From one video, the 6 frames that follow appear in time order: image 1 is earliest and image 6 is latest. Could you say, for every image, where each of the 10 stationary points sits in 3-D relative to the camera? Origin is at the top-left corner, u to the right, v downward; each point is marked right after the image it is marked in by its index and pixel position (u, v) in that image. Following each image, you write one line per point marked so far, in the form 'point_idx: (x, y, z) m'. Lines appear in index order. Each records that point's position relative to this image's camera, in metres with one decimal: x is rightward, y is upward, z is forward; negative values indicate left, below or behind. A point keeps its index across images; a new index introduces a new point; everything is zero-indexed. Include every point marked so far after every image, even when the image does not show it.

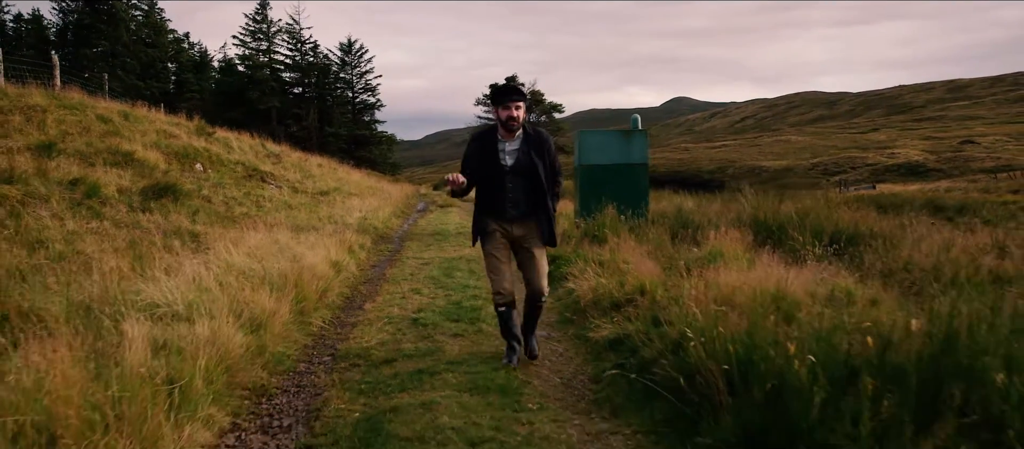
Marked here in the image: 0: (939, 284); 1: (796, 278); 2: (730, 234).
0: (+2.8, -0.4, +4.8) m
1: (+2.0, -0.3, +5.1) m
2: (+2.3, -0.1, +7.4) m
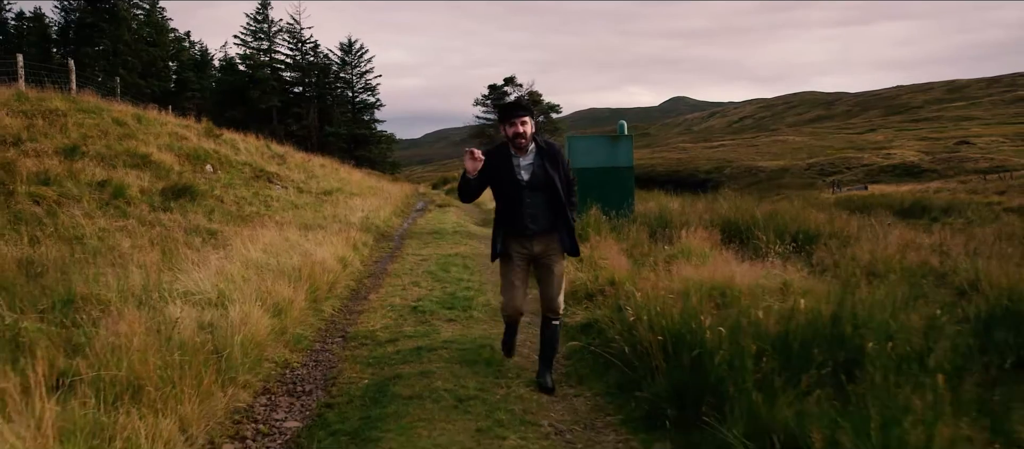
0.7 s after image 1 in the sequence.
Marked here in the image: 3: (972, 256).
0: (+2.7, -0.4, +5.5) m
1: (+1.9, -0.3, +5.9) m
2: (+2.1, -0.1, +8.2) m
3: (+4.4, -0.3, +6.7) m
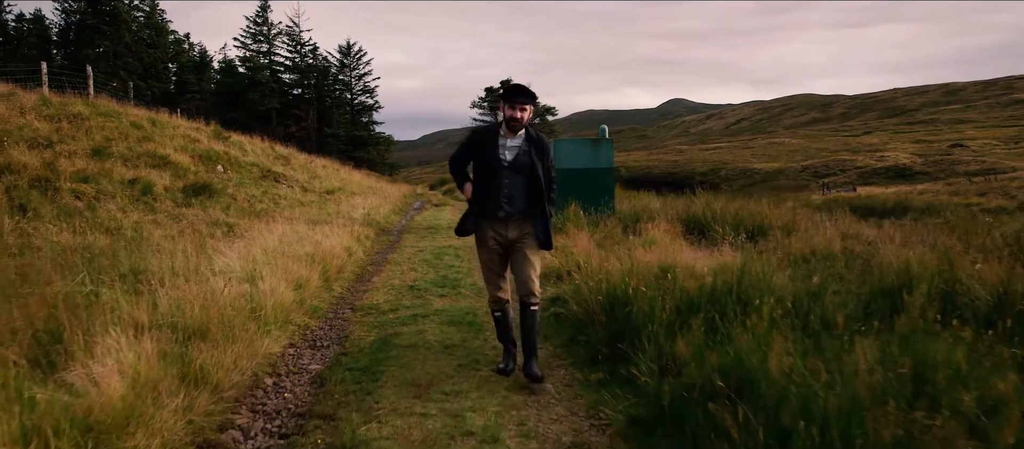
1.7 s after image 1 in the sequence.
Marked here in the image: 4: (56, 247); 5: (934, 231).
0: (+2.6, -0.3, +6.6) m
1: (+1.8, -0.3, +7.0) m
2: (+2.0, 0.0, +9.3) m
3: (+4.2, -0.2, +7.8) m
4: (-4.3, -0.2, +6.7) m
5: (+6.2, -0.1, +10.6) m
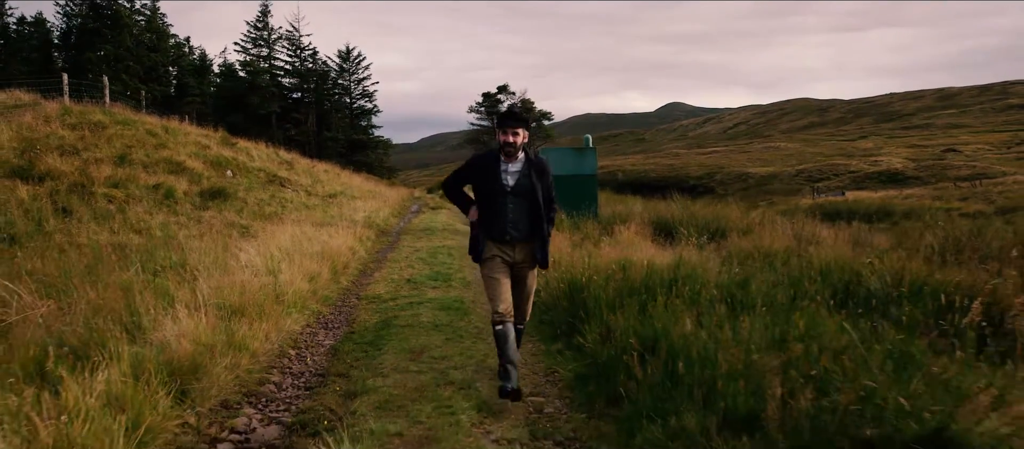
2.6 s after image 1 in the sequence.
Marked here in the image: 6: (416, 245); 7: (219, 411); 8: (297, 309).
0: (+2.4, -0.3, +7.6) m
1: (+1.6, -0.3, +8.0) m
2: (+1.8, -0.1, +10.3) m
3: (+4.0, -0.2, +8.8) m
4: (-4.5, -0.2, +7.7) m
5: (+6.1, -0.1, +11.6) m
6: (-1.6, -0.3, +11.9) m
7: (-1.6, -1.0, +4.0) m
8: (-1.9, -0.7, +6.3) m
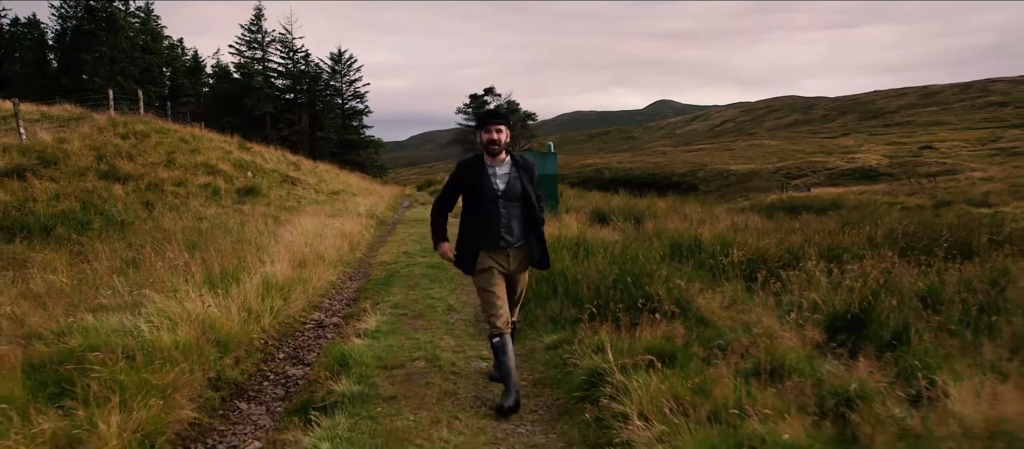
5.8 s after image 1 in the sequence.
0: (+1.9, -0.1, +10.9) m
1: (+1.1, -0.1, +11.2) m
2: (+1.2, +0.2, +13.5) m
3: (+3.5, 0.0, +12.1) m
4: (-5.0, 0.0, +10.8) m
5: (+5.5, +0.1, +14.9) m
6: (-2.2, -0.1, +15.1) m
7: (-2.1, -0.8, +7.2) m
8: (-2.4, -0.6, +9.5) m
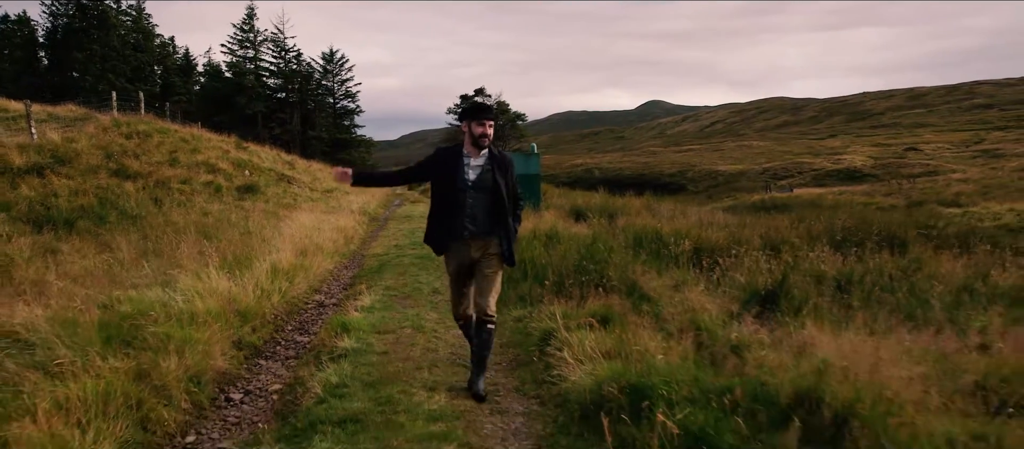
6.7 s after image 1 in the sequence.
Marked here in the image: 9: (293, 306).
0: (+1.6, 0.0, +11.9) m
1: (+0.8, 0.0, +12.3) m
2: (+0.9, +0.2, +14.6) m
3: (+3.2, +0.1, +13.1) m
4: (-5.3, +0.1, +11.8) m
5: (+5.1, +0.2, +16.0) m
6: (-2.5, -0.1, +16.1) m
7: (-2.3, -0.8, +8.2) m
8: (-2.7, -0.5, +10.5) m
9: (-2.3, -0.8, +7.3) m
